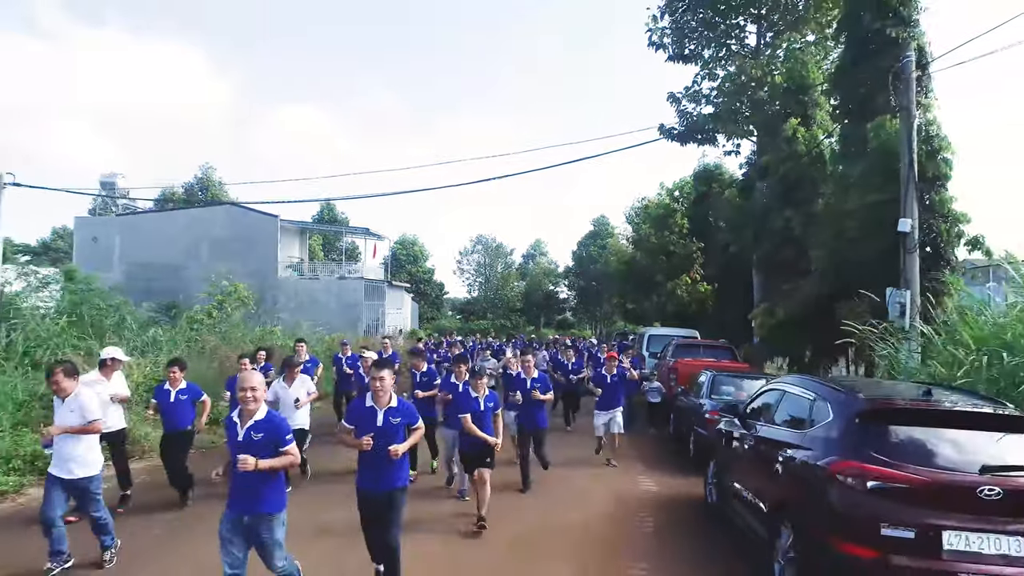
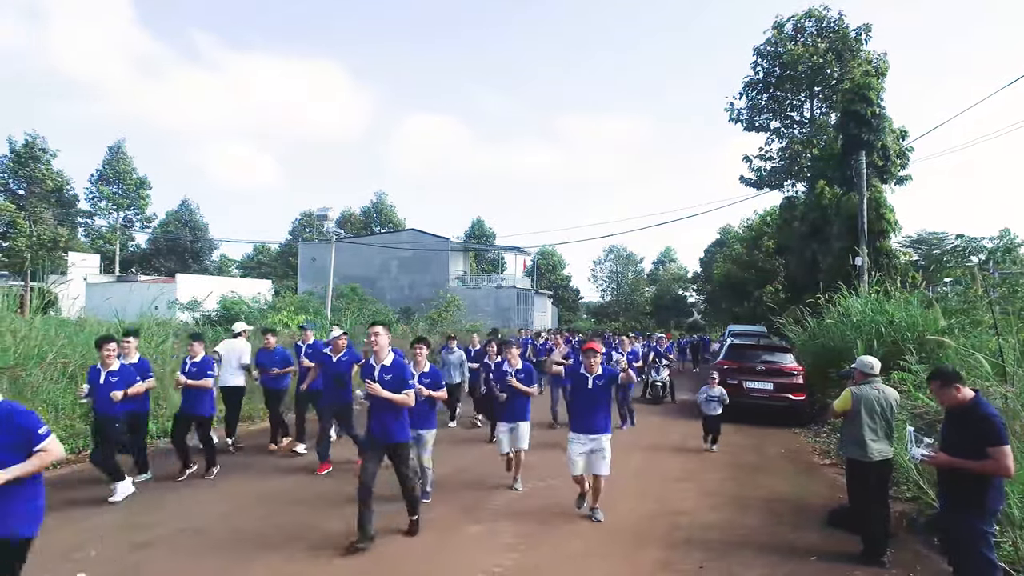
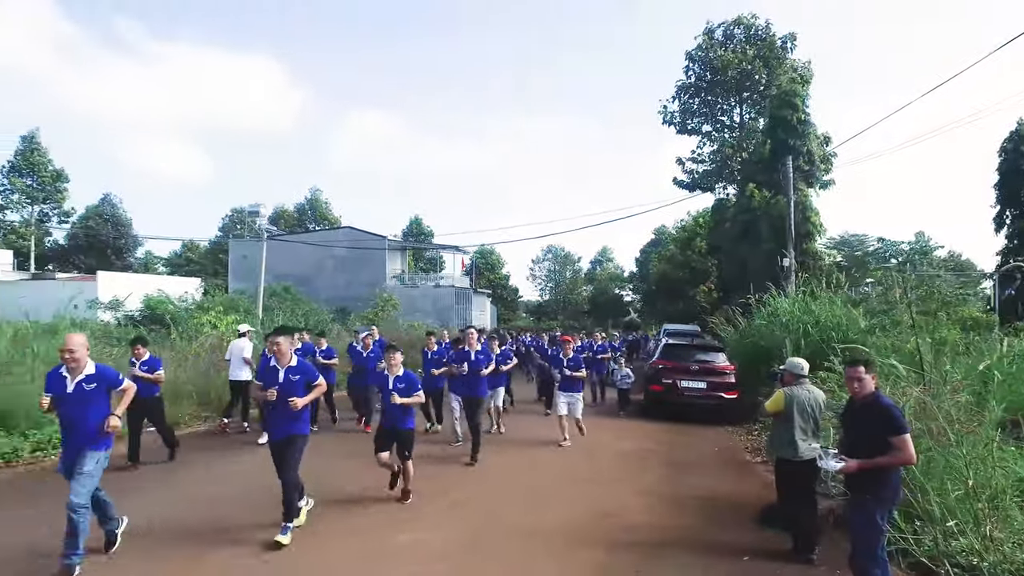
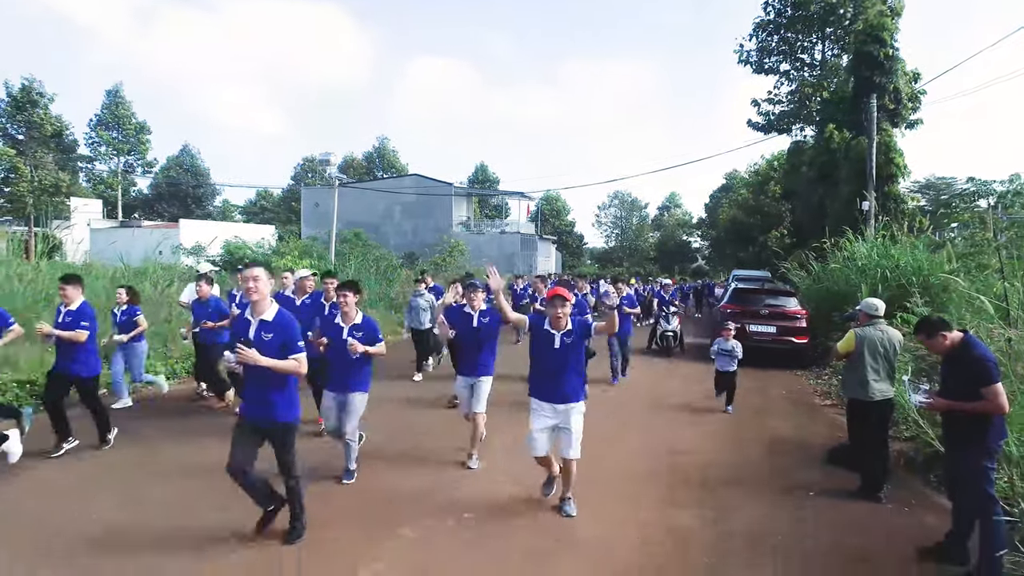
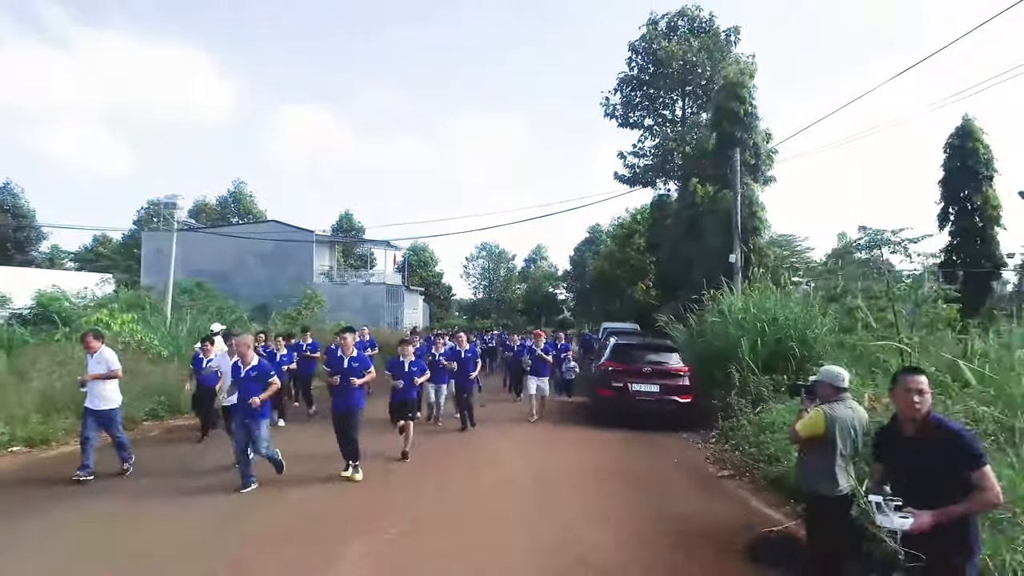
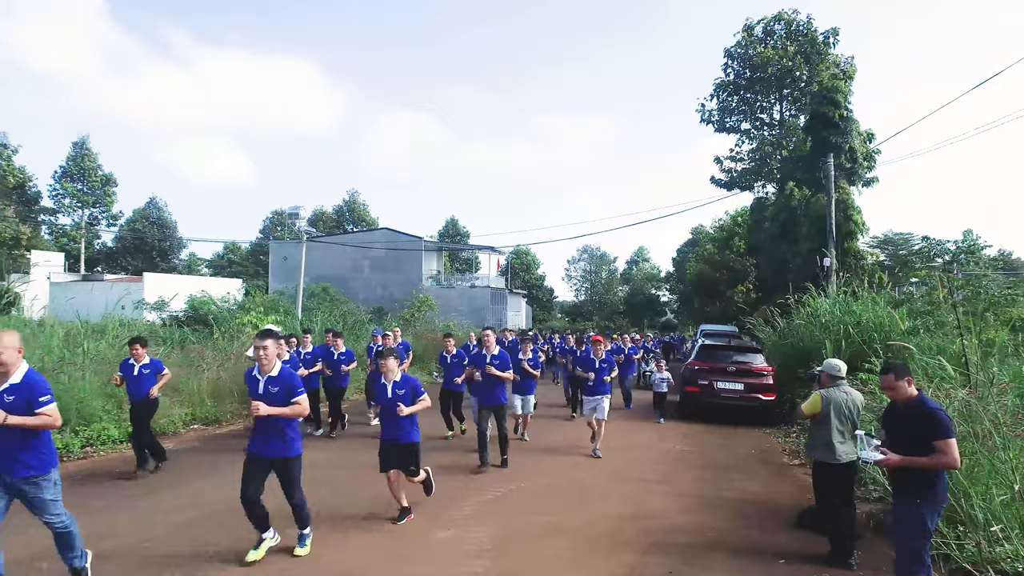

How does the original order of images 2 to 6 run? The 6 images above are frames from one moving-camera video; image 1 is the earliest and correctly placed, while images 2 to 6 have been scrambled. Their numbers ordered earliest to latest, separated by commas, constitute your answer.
5, 3, 6, 2, 4
